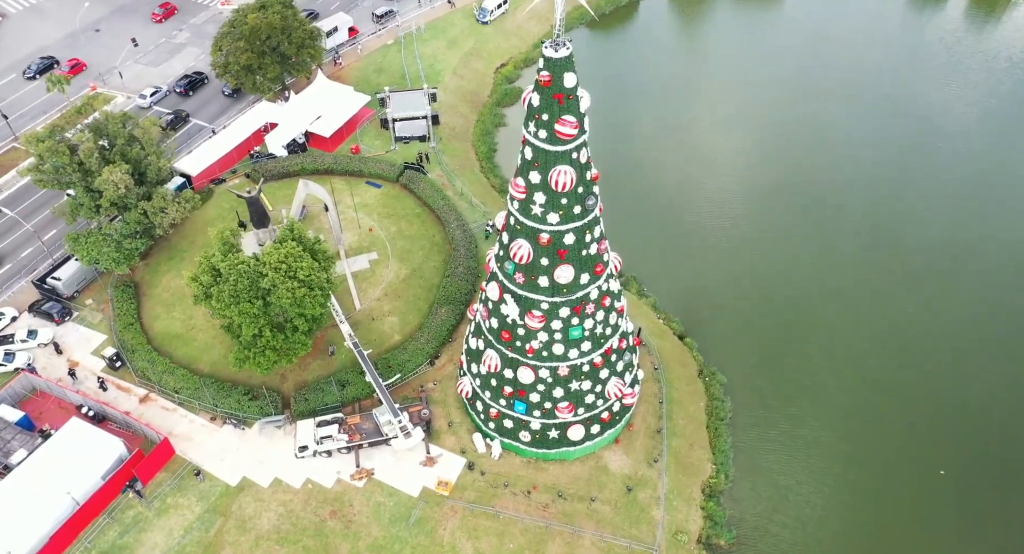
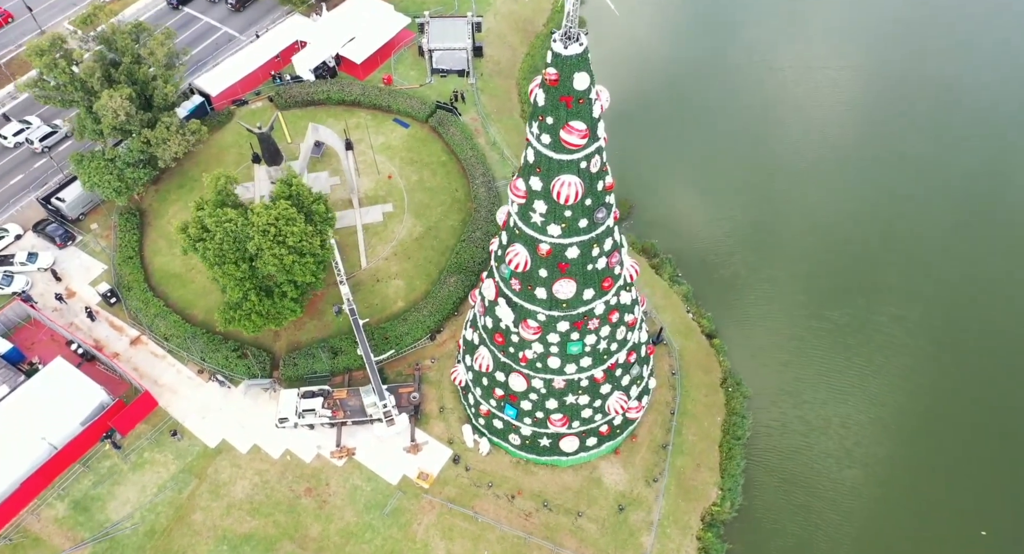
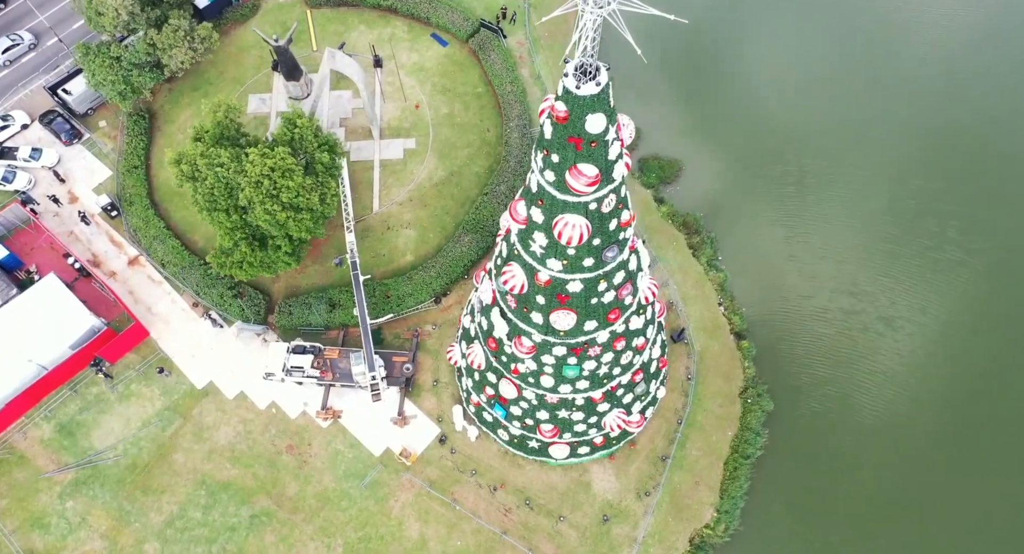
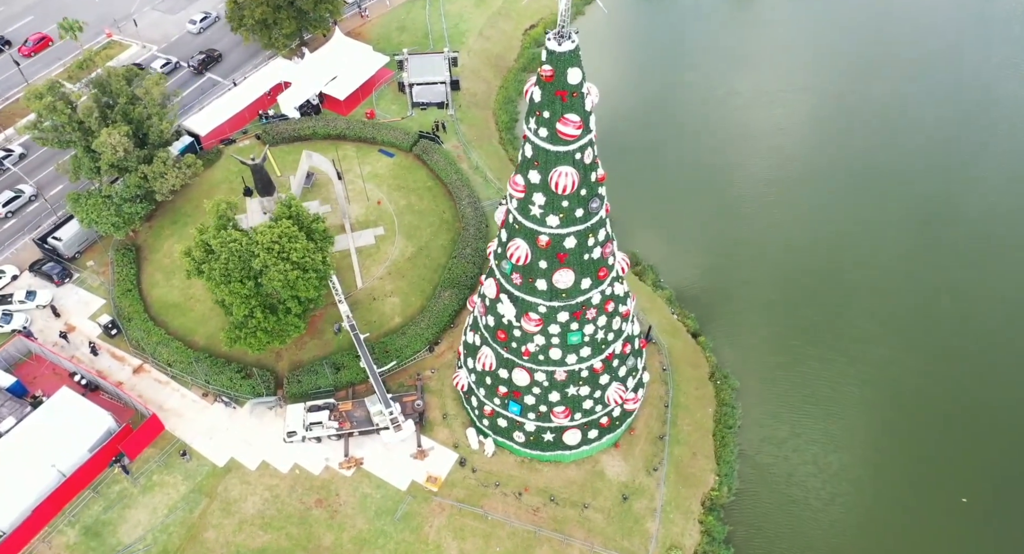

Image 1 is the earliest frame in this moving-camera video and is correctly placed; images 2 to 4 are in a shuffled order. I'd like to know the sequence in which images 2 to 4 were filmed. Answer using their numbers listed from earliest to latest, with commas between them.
4, 2, 3
